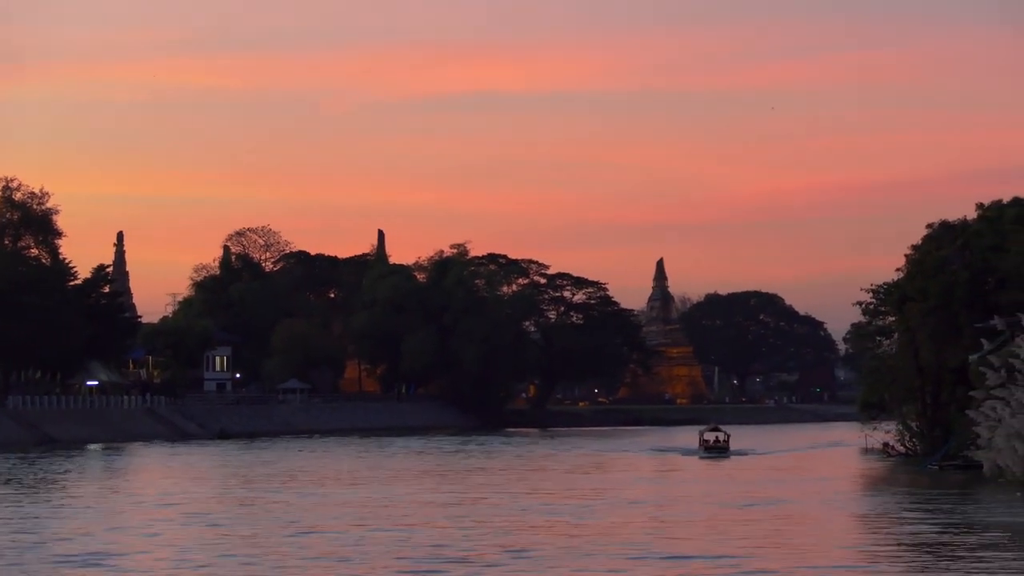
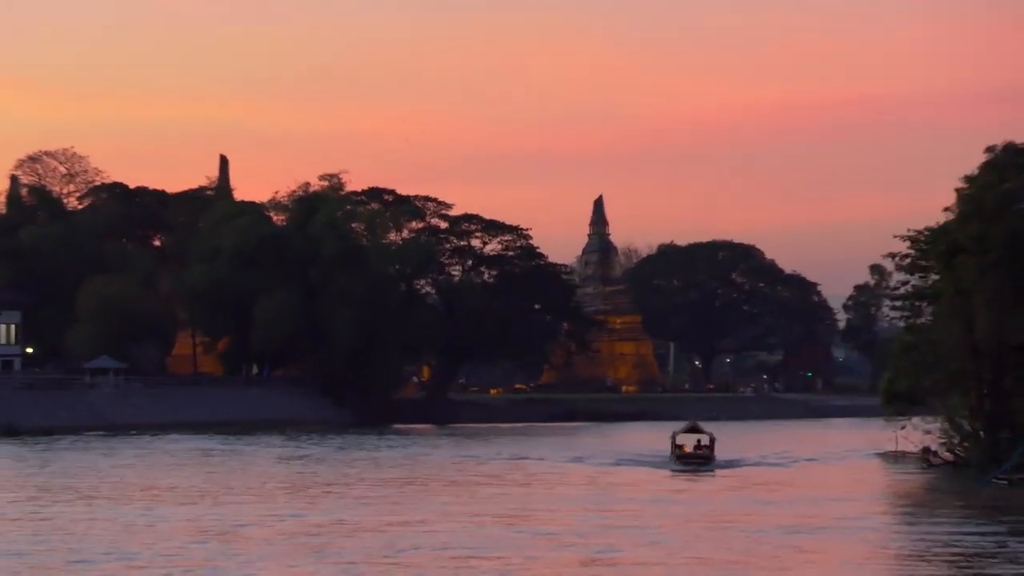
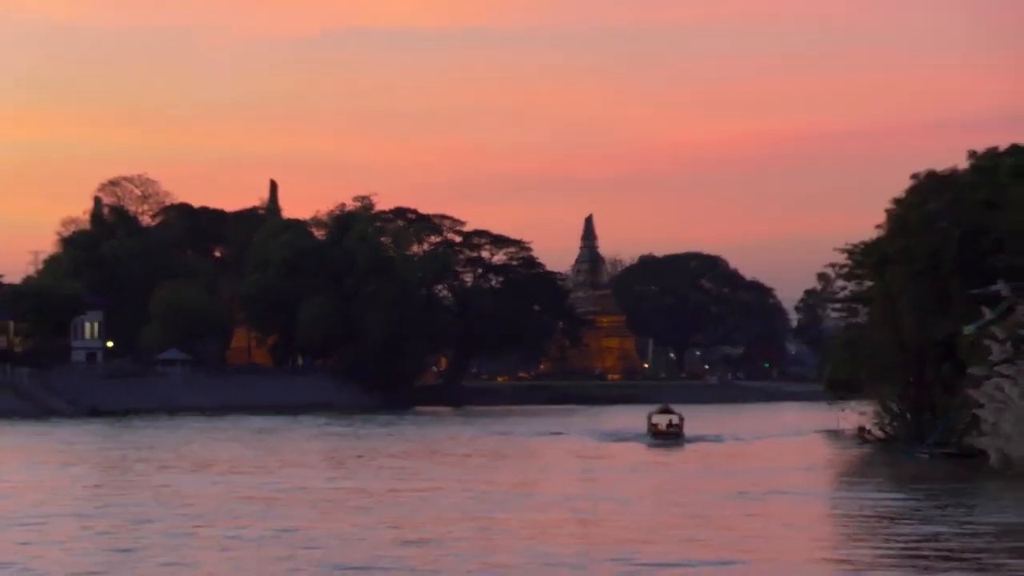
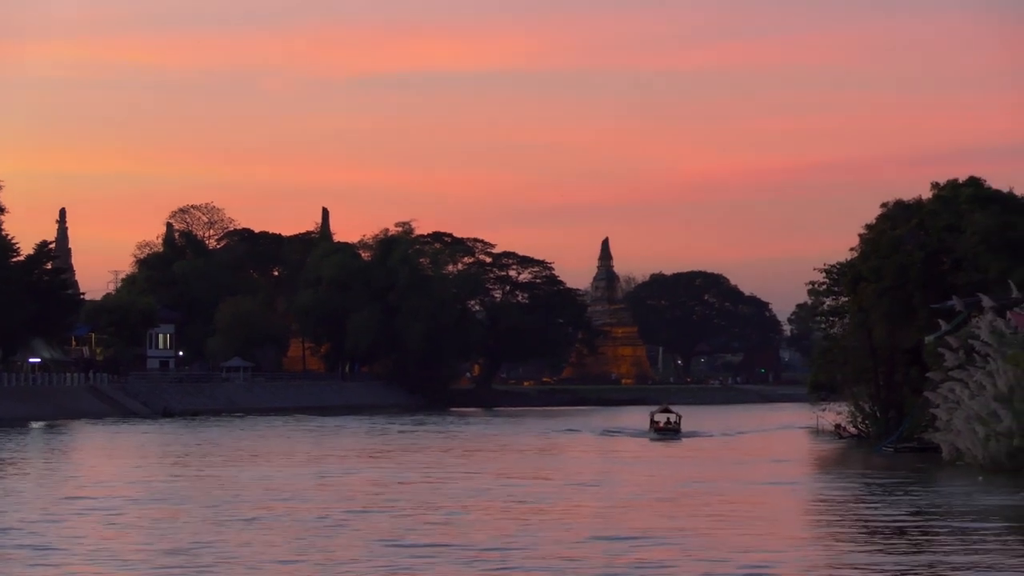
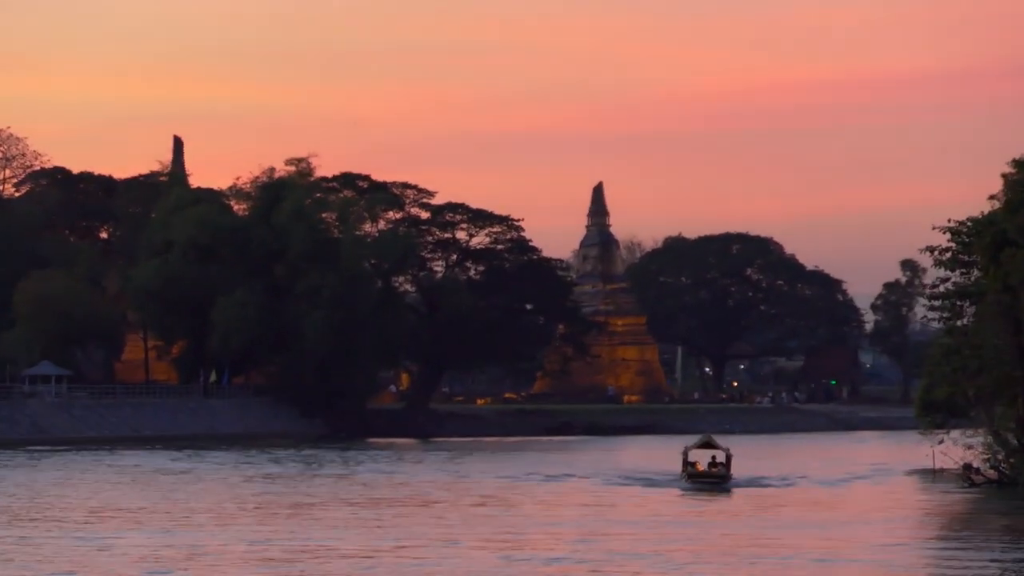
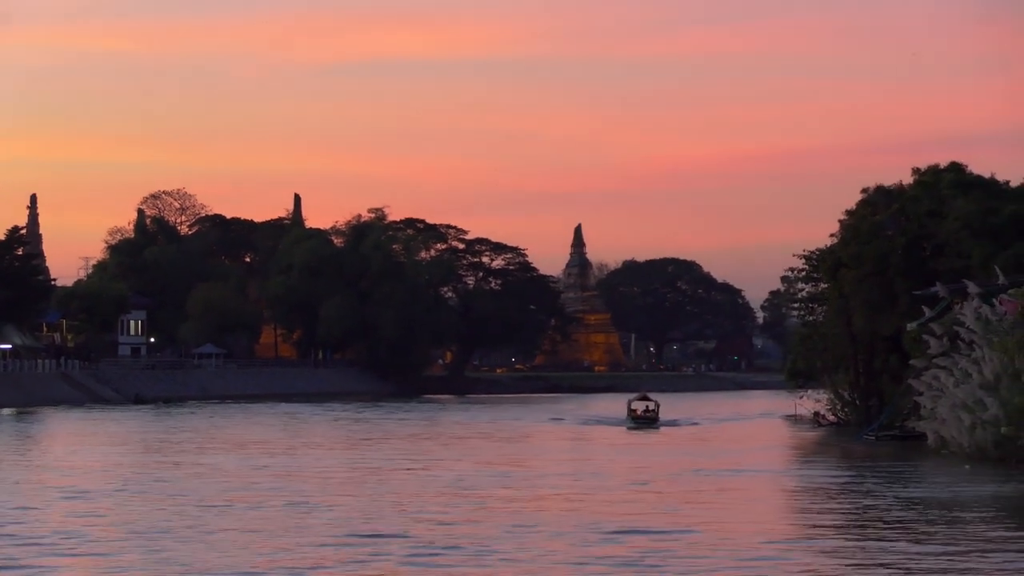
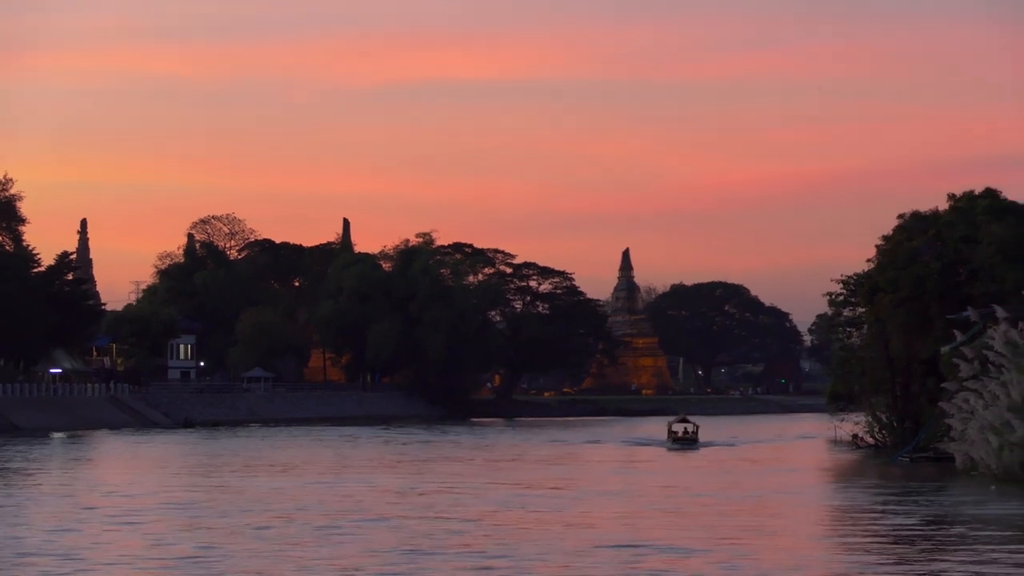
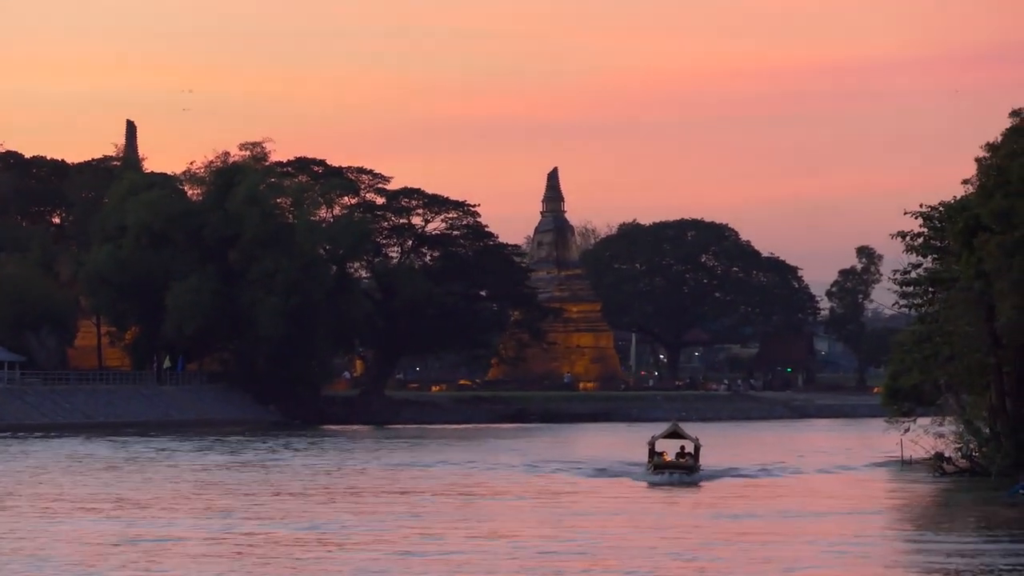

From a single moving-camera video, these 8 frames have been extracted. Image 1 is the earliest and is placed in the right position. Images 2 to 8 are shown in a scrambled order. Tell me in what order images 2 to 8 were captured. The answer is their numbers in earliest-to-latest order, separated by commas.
7, 4, 6, 3, 2, 5, 8
